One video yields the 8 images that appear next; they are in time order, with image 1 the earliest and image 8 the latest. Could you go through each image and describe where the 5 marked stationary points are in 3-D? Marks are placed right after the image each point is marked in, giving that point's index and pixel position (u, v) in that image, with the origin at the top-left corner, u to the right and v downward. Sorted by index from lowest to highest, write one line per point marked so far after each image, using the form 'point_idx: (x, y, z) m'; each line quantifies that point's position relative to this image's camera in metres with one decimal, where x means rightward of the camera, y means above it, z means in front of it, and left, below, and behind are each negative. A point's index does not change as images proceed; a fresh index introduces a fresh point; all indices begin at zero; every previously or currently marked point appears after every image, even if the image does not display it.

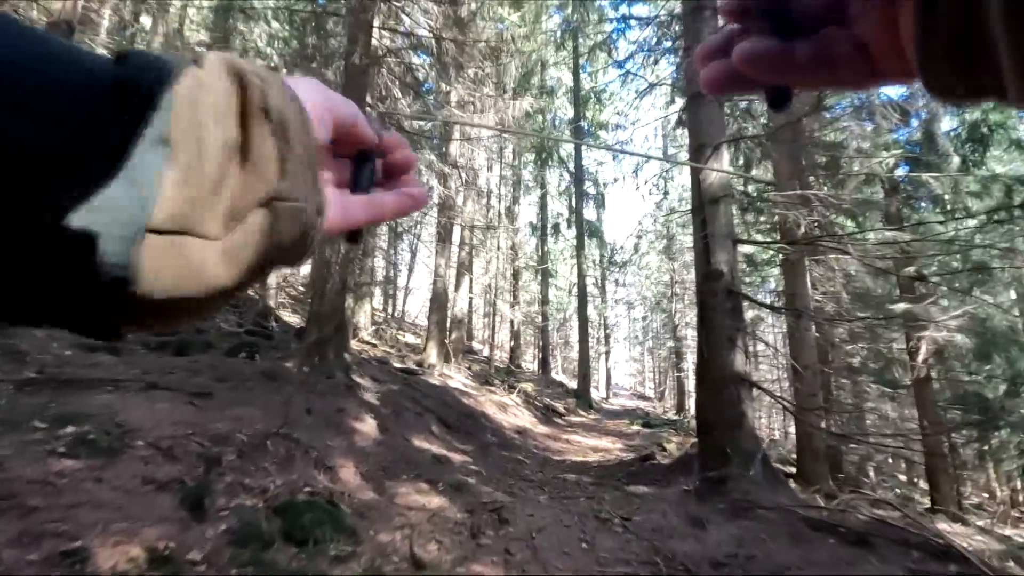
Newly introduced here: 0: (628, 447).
0: (+1.7, -2.4, +8.1) m
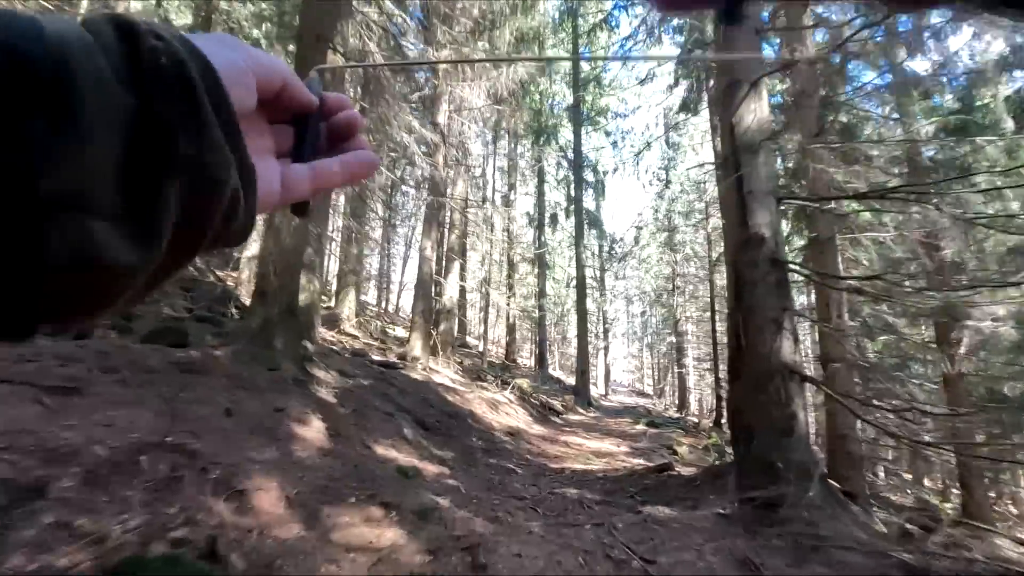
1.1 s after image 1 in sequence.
0: (+1.6, -2.1, +7.2) m
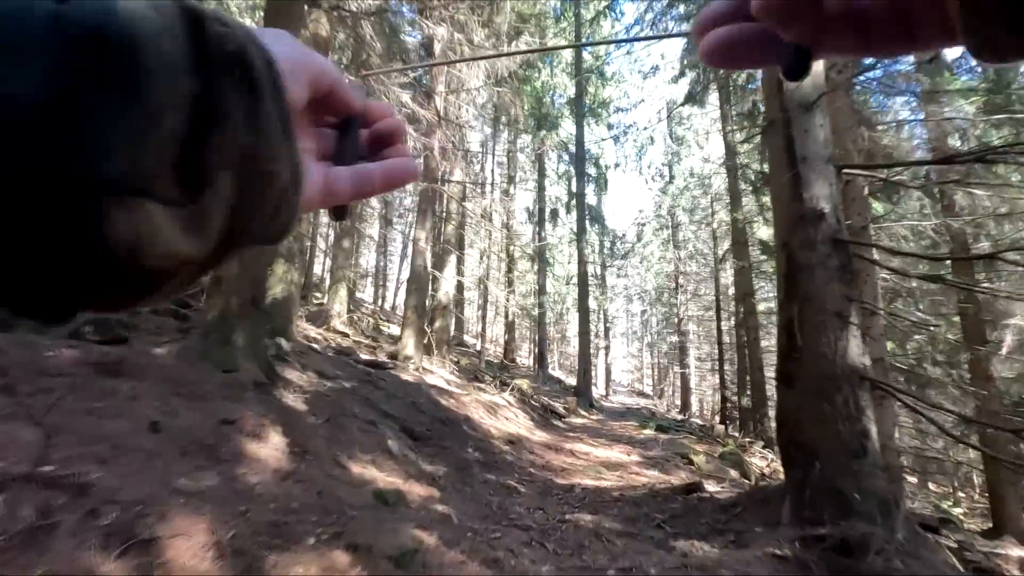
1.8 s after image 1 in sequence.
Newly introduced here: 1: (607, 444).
0: (+1.6, -2.1, +6.5) m
1: (+1.3, -2.2, +7.7) m
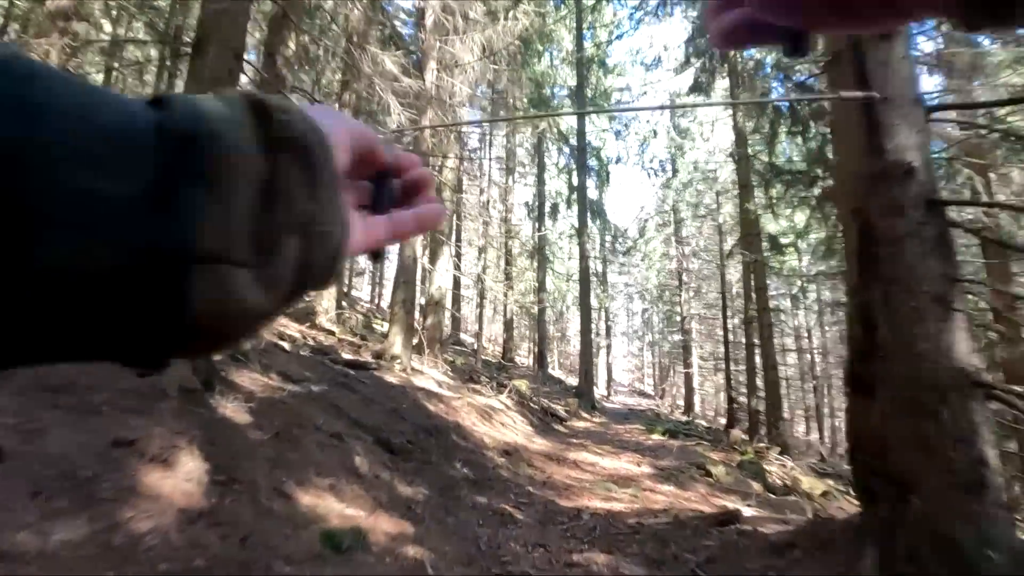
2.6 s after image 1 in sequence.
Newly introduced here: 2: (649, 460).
0: (+1.6, -2.0, +5.8) m
1: (+1.3, -2.1, +7.0) m
2: (+1.6, -2.1, +6.5) m
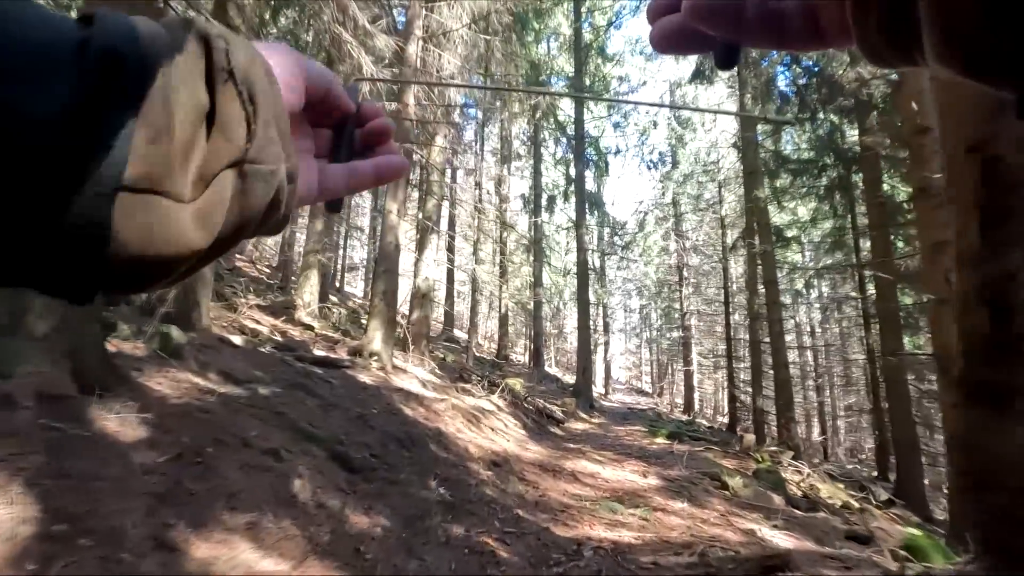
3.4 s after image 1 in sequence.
0: (+1.5, -1.8, +5.2) m
1: (+1.2, -2.0, +6.3) m
2: (+1.5, -1.9, +5.8) m
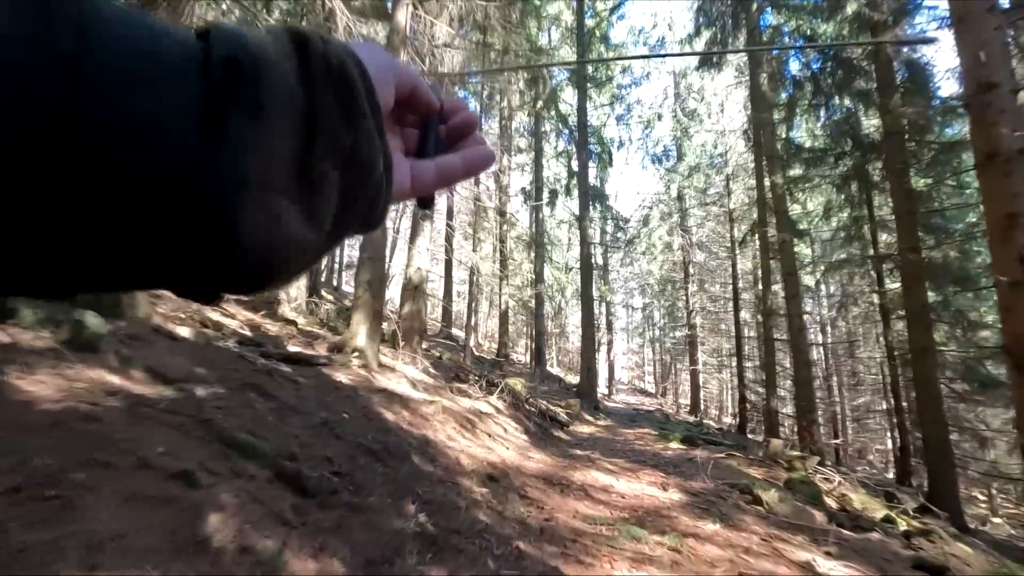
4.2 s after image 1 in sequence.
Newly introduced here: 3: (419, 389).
0: (+1.5, -1.7, +4.4) m
1: (+1.2, -1.8, +5.6) m
2: (+1.5, -1.8, +5.1) m
3: (-1.1, -1.2, +6.6) m
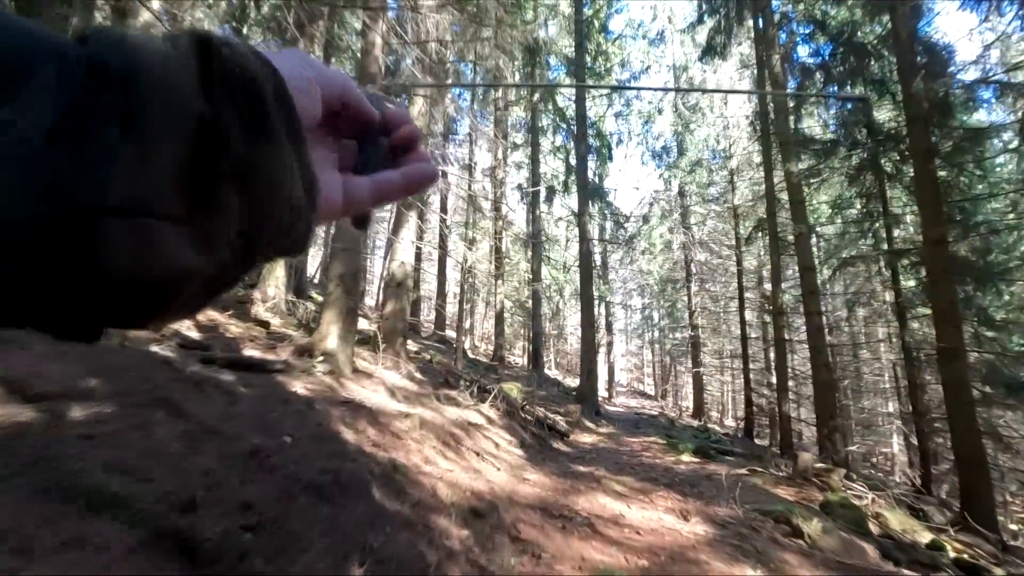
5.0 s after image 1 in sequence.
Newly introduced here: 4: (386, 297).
0: (+1.4, -1.6, +3.7) m
1: (+1.1, -1.8, +4.8) m
2: (+1.5, -1.7, +4.4) m
3: (-1.2, -1.2, +5.8) m
4: (-1.8, -0.1, +8.0) m
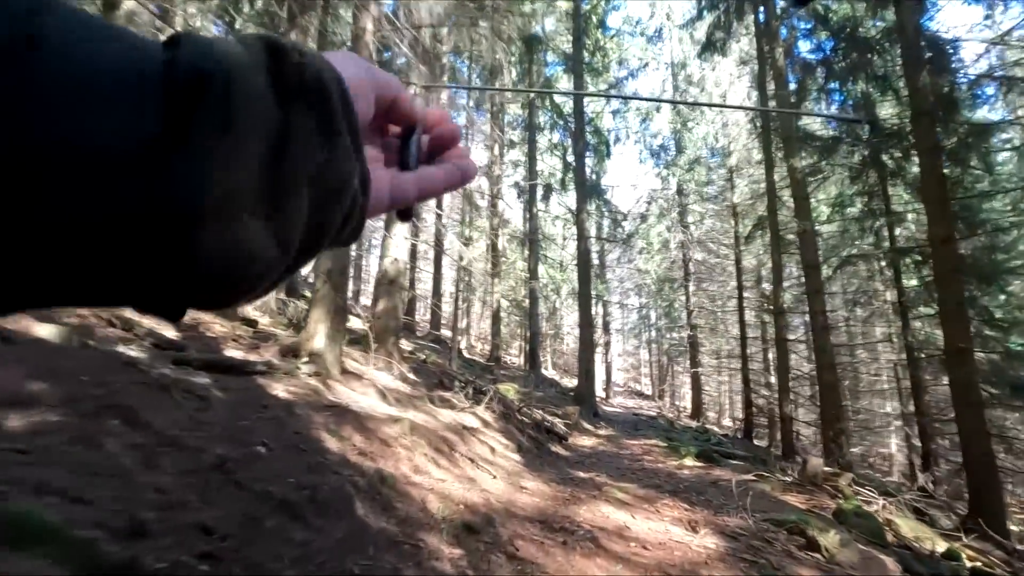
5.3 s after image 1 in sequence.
0: (+1.4, -1.6, +3.4) m
1: (+1.1, -1.8, +4.6) m
2: (+1.4, -1.7, +4.1) m
3: (-1.2, -1.1, +5.5) m
4: (-1.8, -0.1, +7.7) m
